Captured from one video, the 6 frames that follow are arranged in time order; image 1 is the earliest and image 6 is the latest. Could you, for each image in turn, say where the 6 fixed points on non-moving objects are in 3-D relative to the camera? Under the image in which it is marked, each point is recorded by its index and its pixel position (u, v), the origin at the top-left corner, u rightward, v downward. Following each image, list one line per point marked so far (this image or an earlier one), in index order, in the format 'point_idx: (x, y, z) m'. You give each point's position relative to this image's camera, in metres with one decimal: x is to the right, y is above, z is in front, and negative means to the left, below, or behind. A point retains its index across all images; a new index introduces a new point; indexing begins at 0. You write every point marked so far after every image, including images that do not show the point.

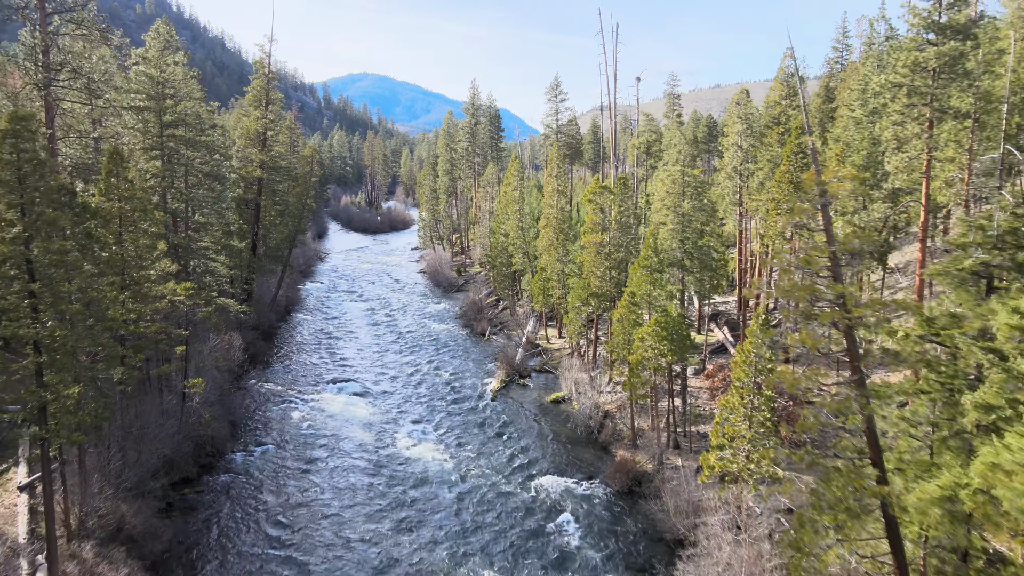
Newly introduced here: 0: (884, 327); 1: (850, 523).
0: (+3.0, -0.3, +6.5) m
1: (+2.7, -1.9, +6.7) m
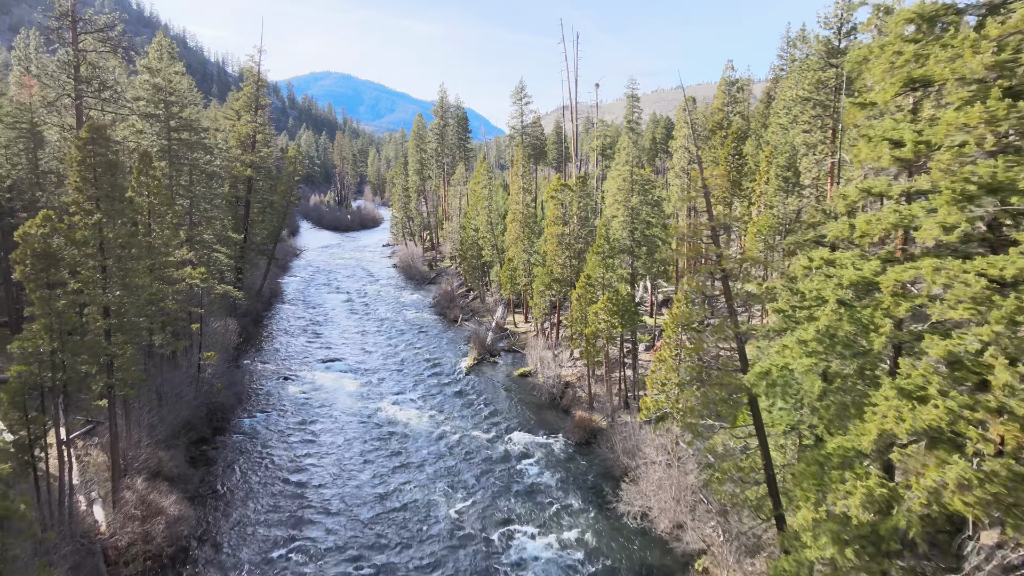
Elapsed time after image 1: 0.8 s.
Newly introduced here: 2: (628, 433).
0: (+2.8, +0.1, +9.5) m
1: (+2.5, -1.5, +9.6) m
2: (+2.5, -3.1, +17.5) m
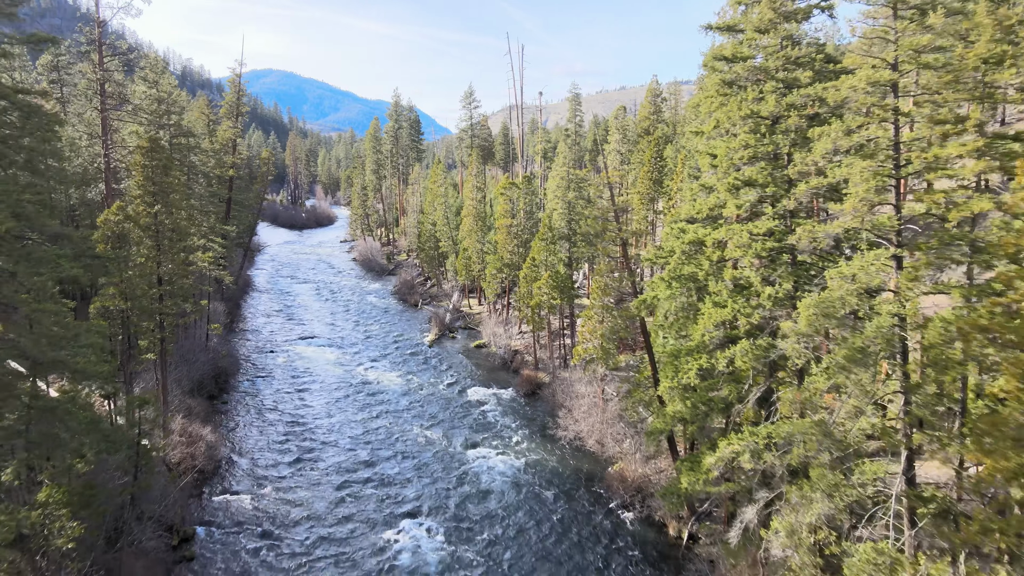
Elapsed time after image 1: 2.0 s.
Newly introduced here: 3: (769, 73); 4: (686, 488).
0: (+2.2, +0.7, +14.0) m
1: (+2.0, -0.8, +14.1) m
2: (+1.5, -2.5, +21.9) m
3: (+3.3, +2.7, +10.2) m
4: (+2.6, -3.0, +12.1) m
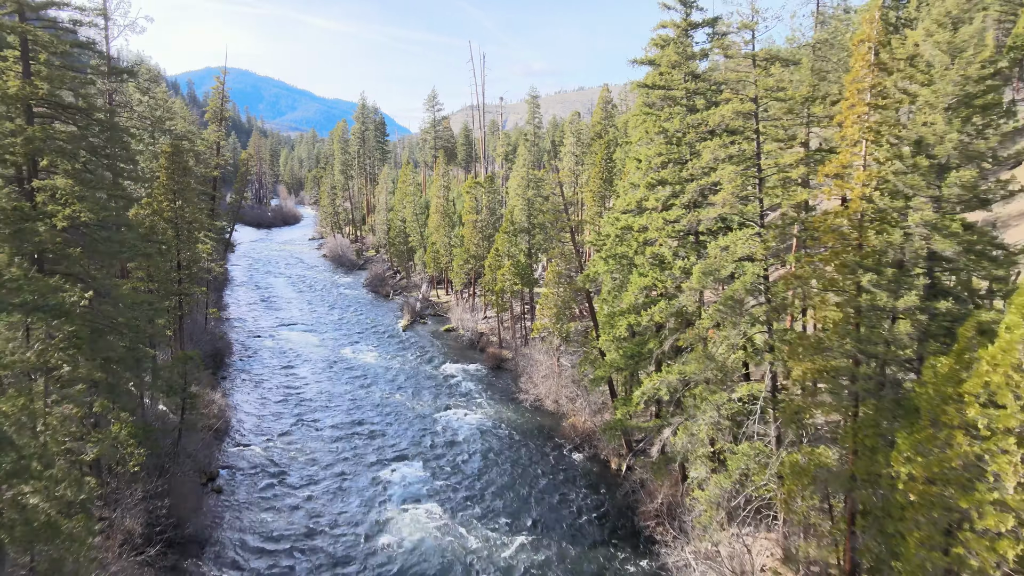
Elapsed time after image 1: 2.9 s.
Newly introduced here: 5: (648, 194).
0: (+1.6, +1.2, +17.3) m
1: (+1.3, -0.4, +17.4) m
2: (+0.5, -2.1, +25.2) m
3: (+2.8, +3.1, +13.6) m
4: (+2.1, -2.5, +15.5) m
5: (+2.4, +1.6, +14.1) m
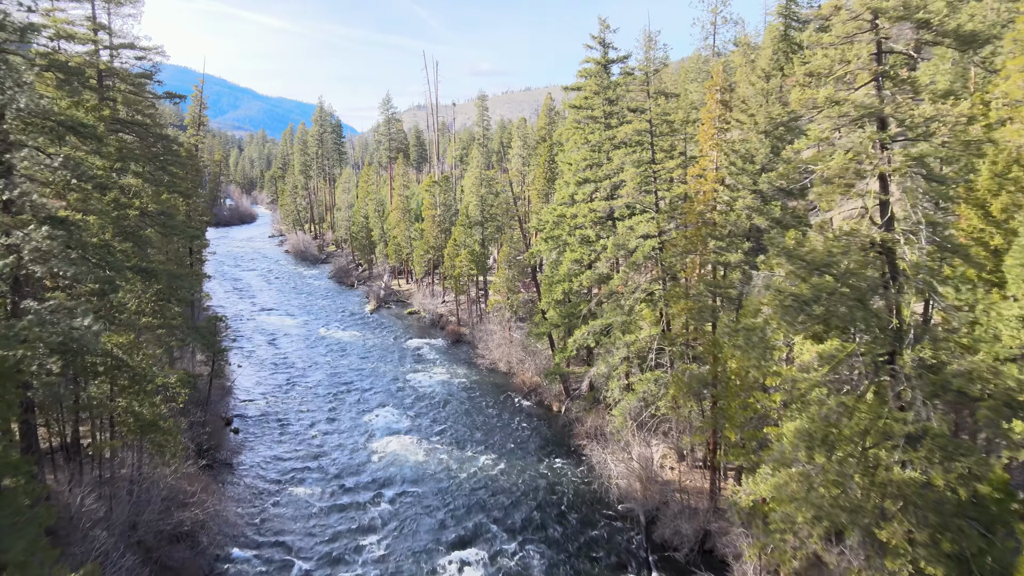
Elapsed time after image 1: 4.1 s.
0: (+0.5, +1.8, +21.7) m
1: (+0.3, +0.2, +21.8) m
2: (-1.1, -1.5, +29.5) m
3: (+1.9, +3.8, +18.1) m
4: (+1.1, -1.9, +19.9) m
5: (+1.5, +2.2, +18.5) m
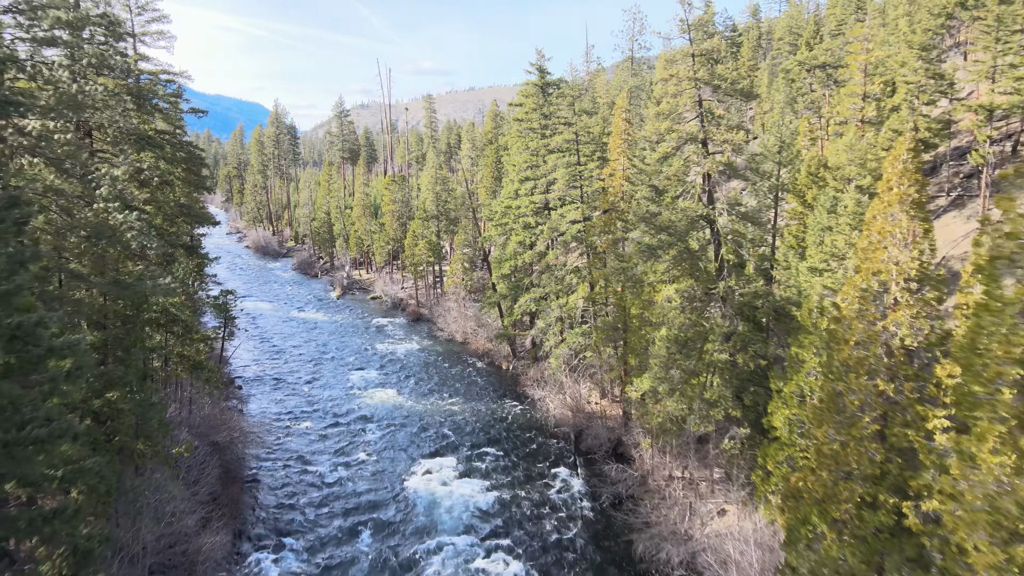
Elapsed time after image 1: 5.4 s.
0: (-1.0, +2.5, +26.3) m
1: (-1.2, +0.9, +26.4) m
2: (-3.0, -0.8, +34.0) m
3: (+0.7, +4.4, +22.8) m
4: (-0.2, -1.2, +24.6) m
5: (+0.3, +2.9, +23.2) m
